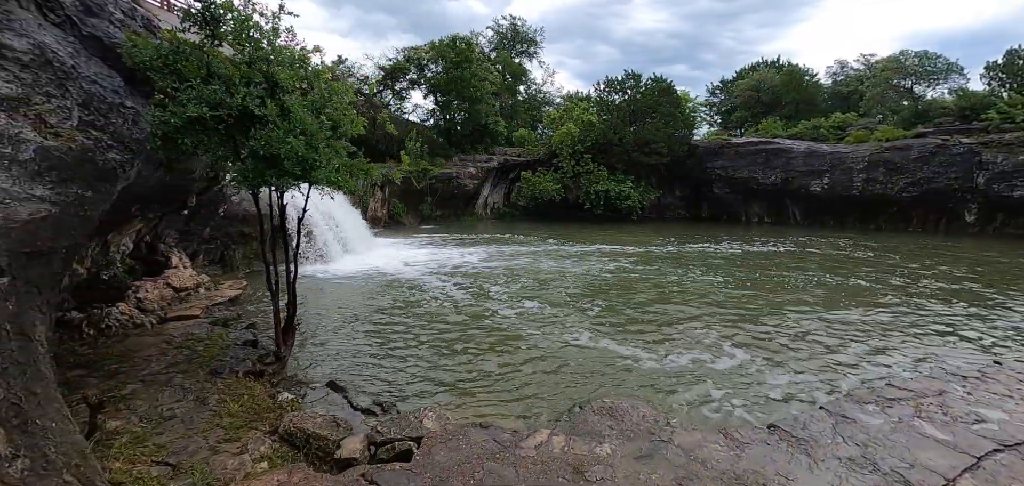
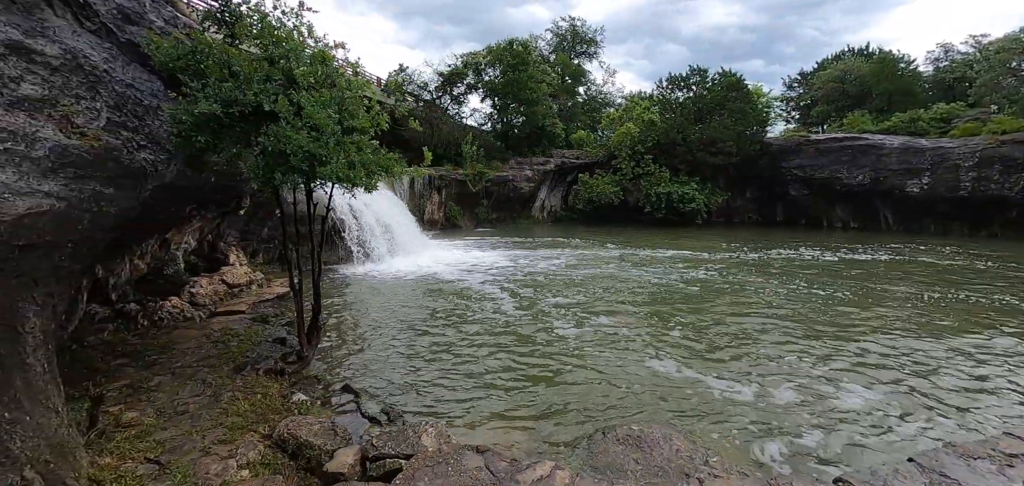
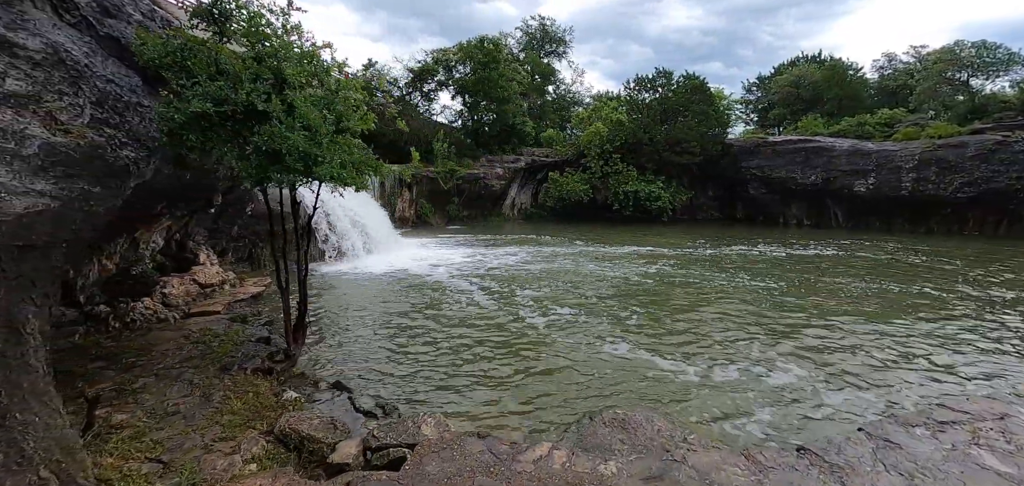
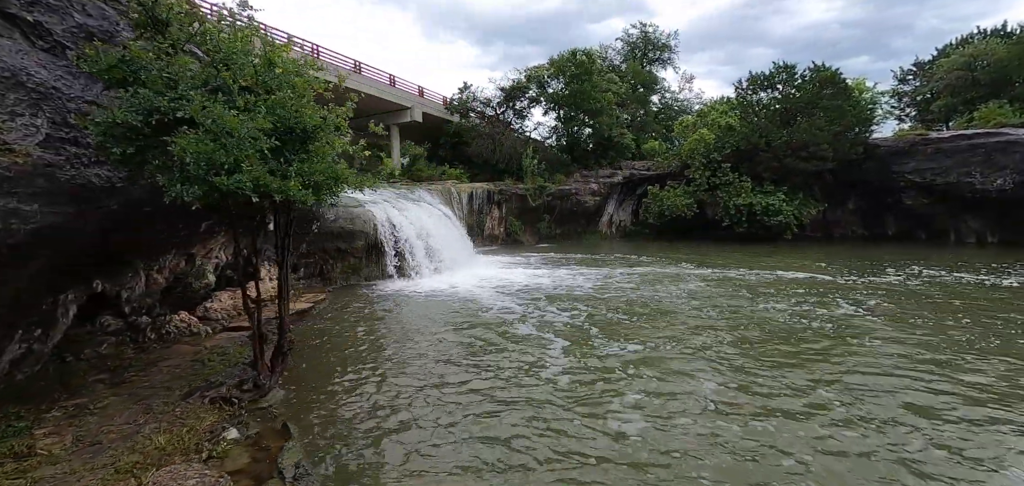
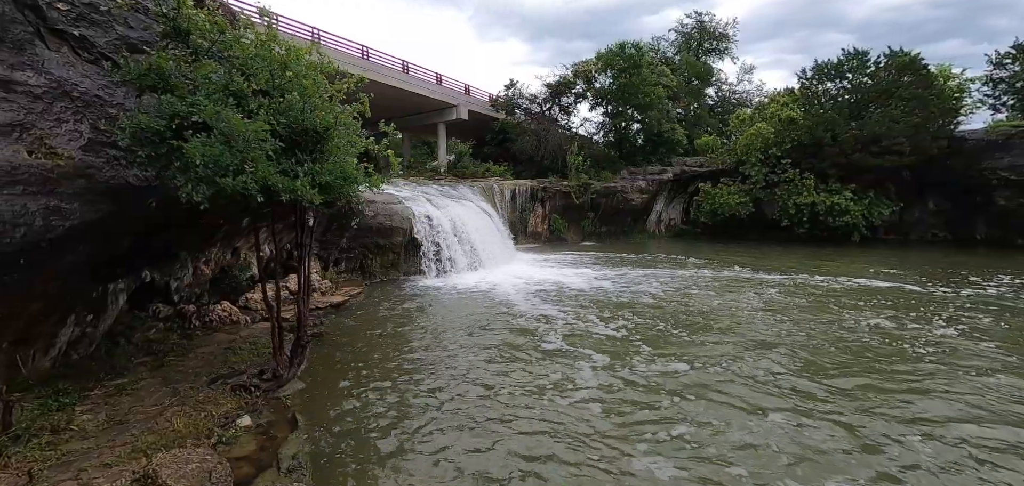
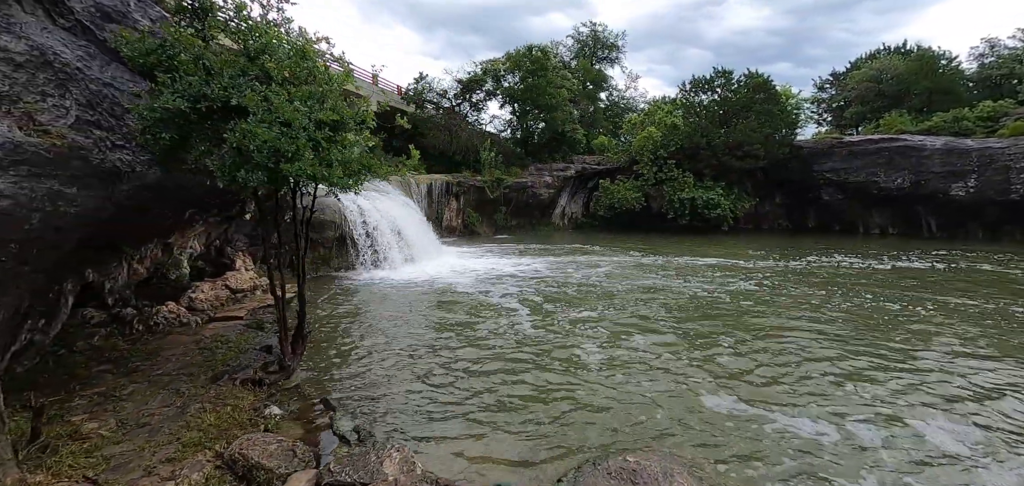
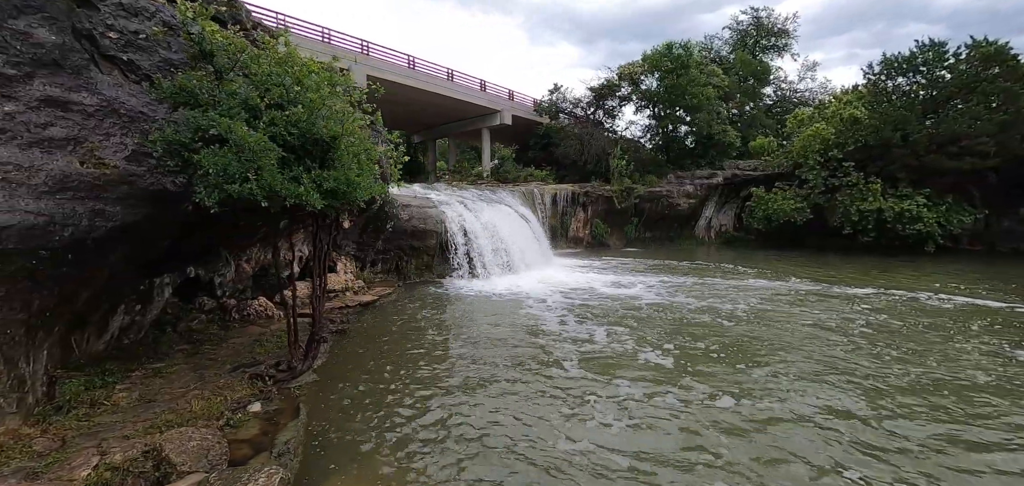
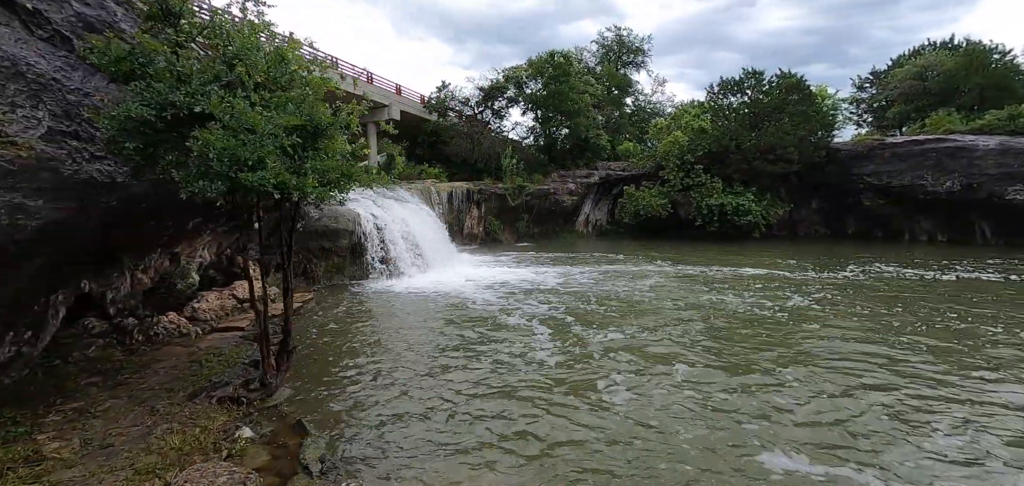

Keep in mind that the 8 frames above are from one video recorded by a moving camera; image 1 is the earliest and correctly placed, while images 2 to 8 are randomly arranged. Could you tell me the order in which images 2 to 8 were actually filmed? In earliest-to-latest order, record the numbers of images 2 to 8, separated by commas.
3, 2, 6, 8, 4, 5, 7
